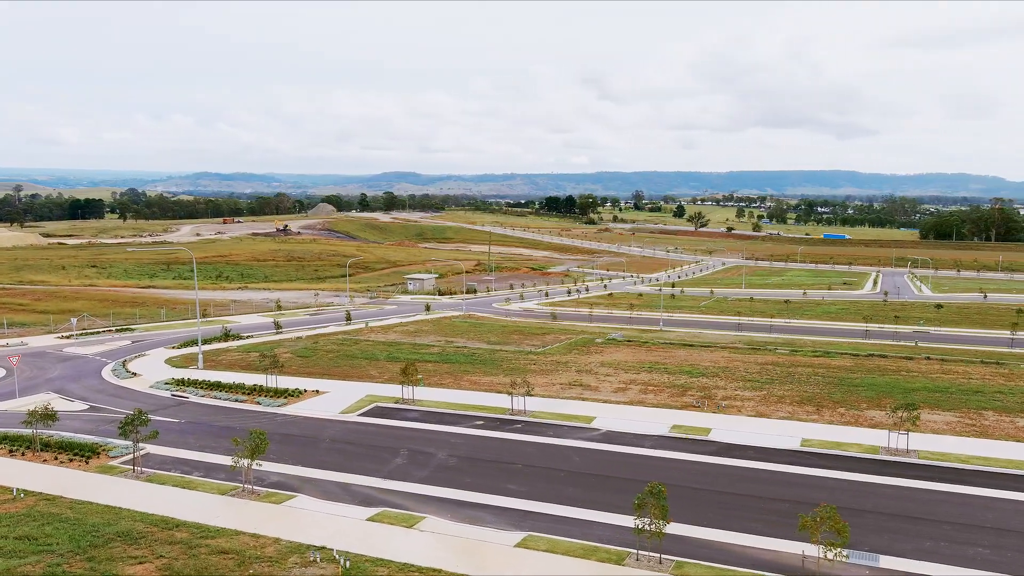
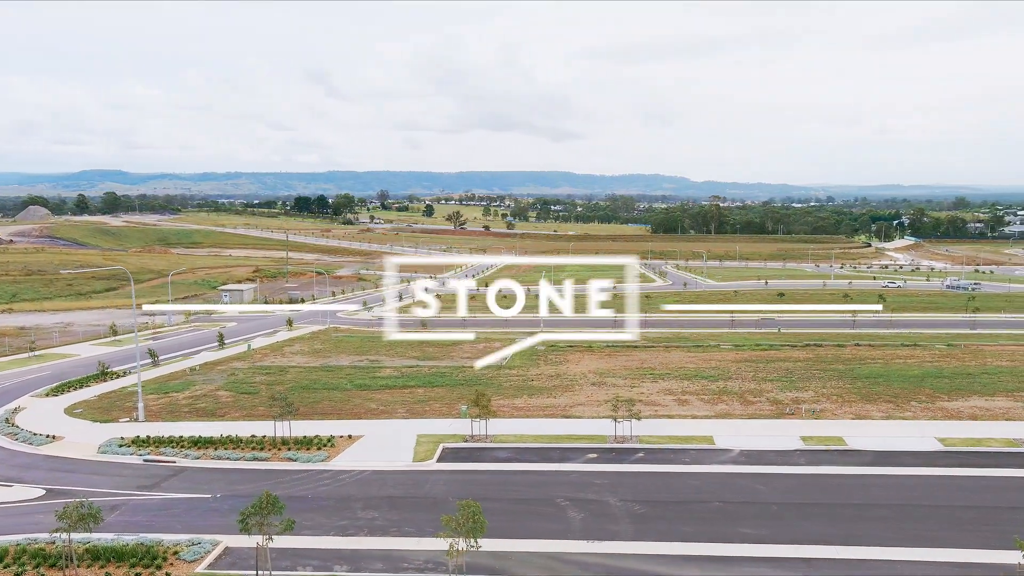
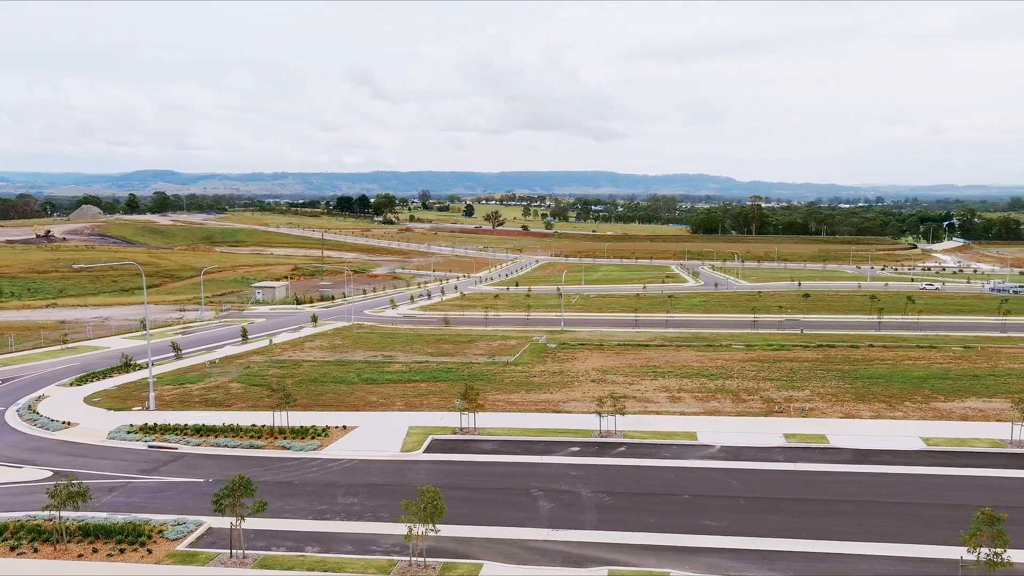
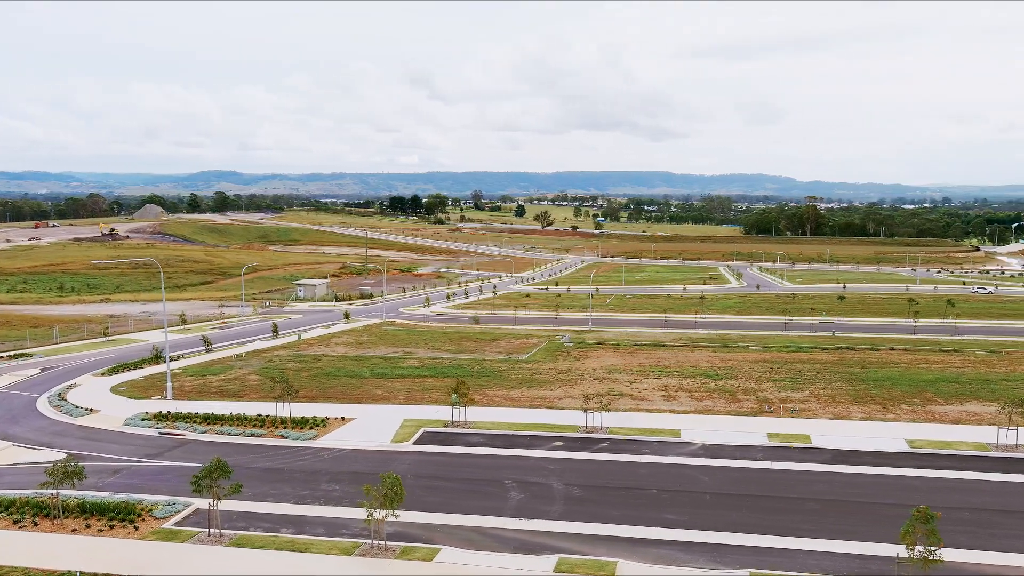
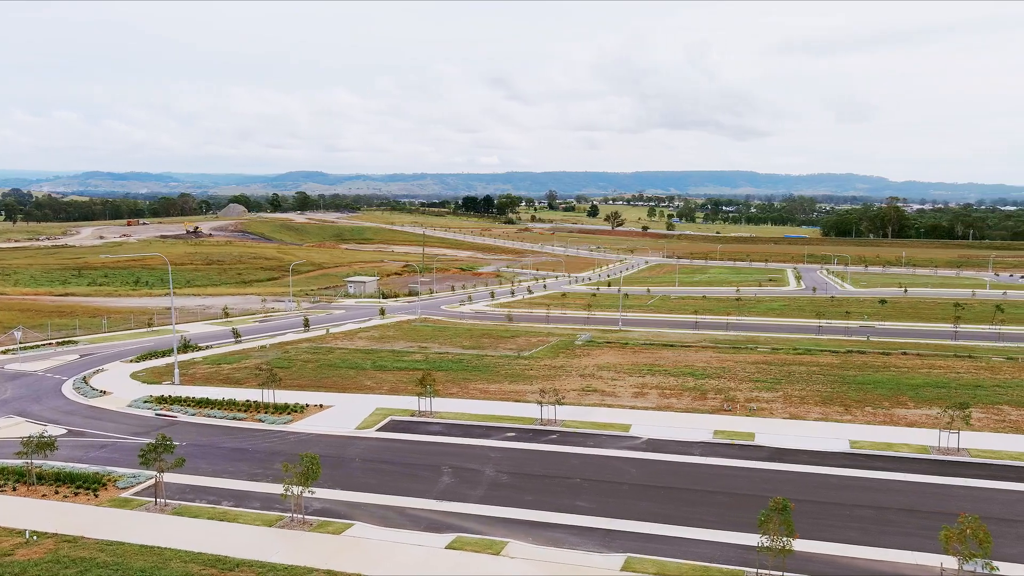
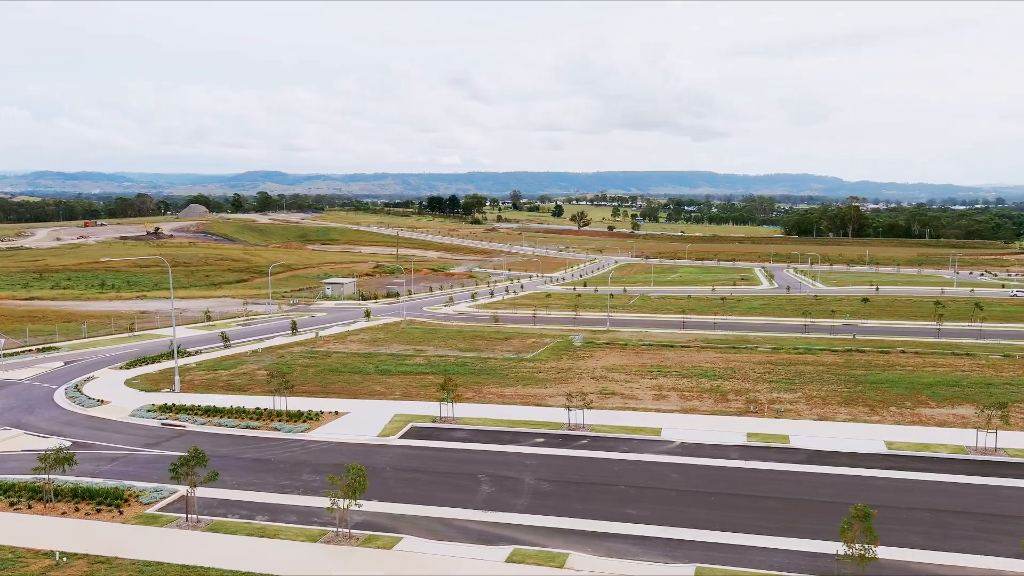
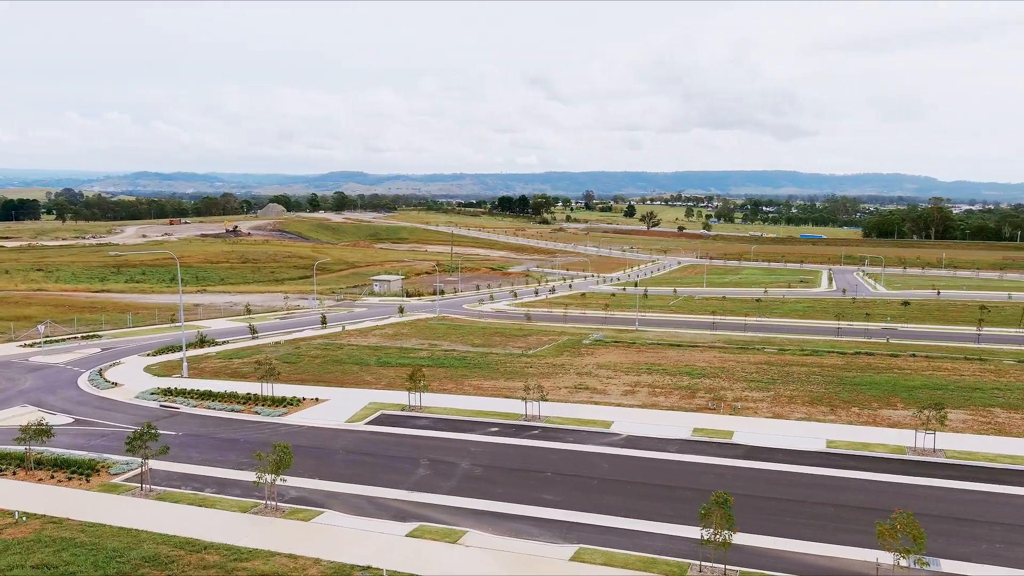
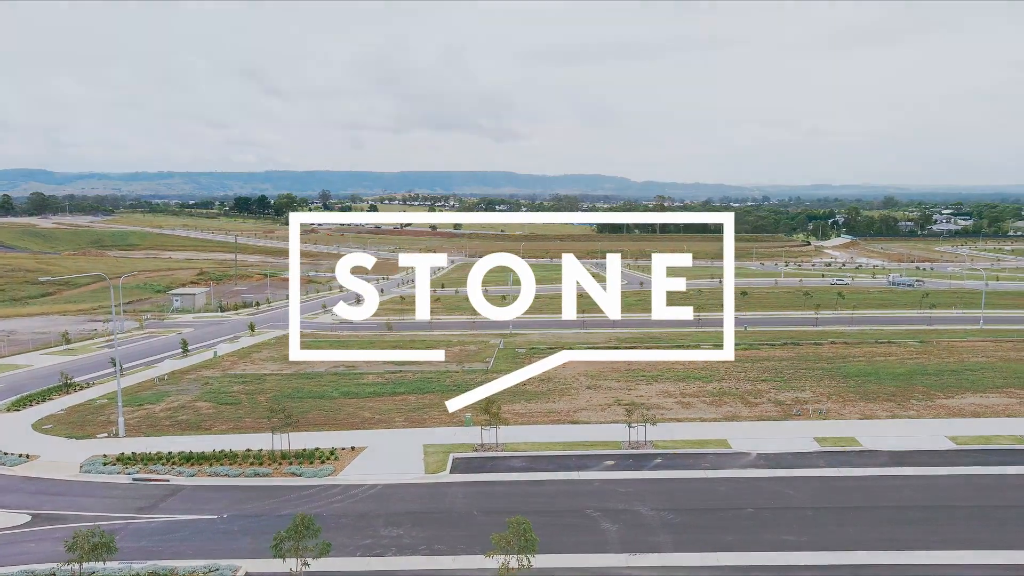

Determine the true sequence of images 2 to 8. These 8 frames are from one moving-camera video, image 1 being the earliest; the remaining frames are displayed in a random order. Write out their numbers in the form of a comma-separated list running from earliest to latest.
7, 5, 6, 4, 3, 2, 8
